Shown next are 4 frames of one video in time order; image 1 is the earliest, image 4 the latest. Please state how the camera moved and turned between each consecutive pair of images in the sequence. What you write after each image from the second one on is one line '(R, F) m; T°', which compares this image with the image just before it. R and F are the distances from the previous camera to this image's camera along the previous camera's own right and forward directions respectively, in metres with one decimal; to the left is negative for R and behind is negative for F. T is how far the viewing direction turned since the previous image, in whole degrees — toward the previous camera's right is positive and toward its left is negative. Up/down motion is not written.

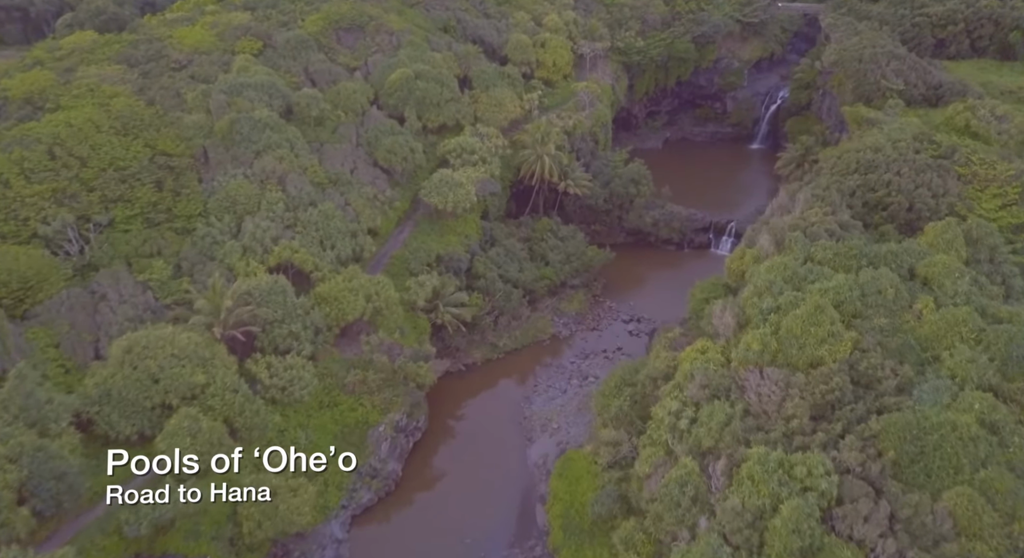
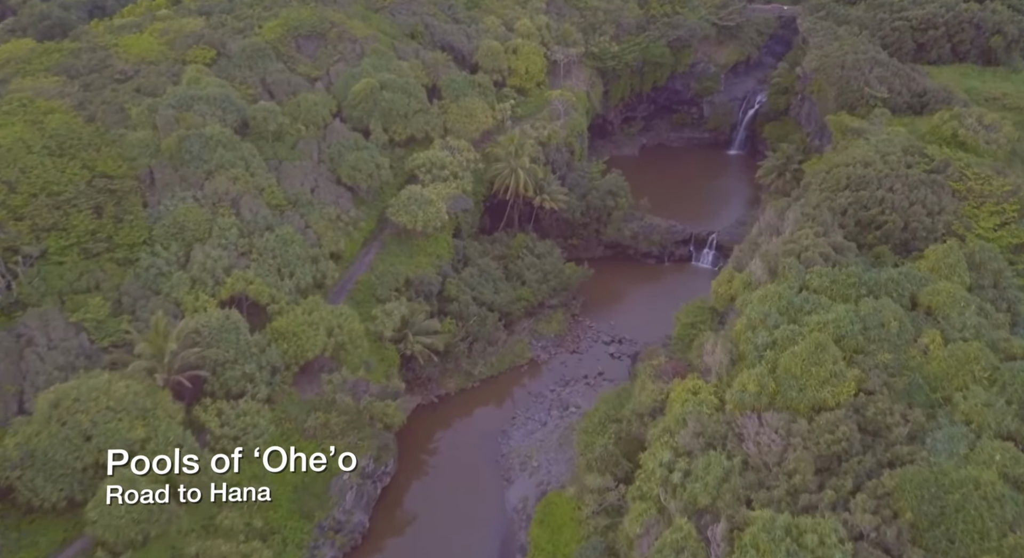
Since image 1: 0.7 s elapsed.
(0.0, +2.3) m; +2°
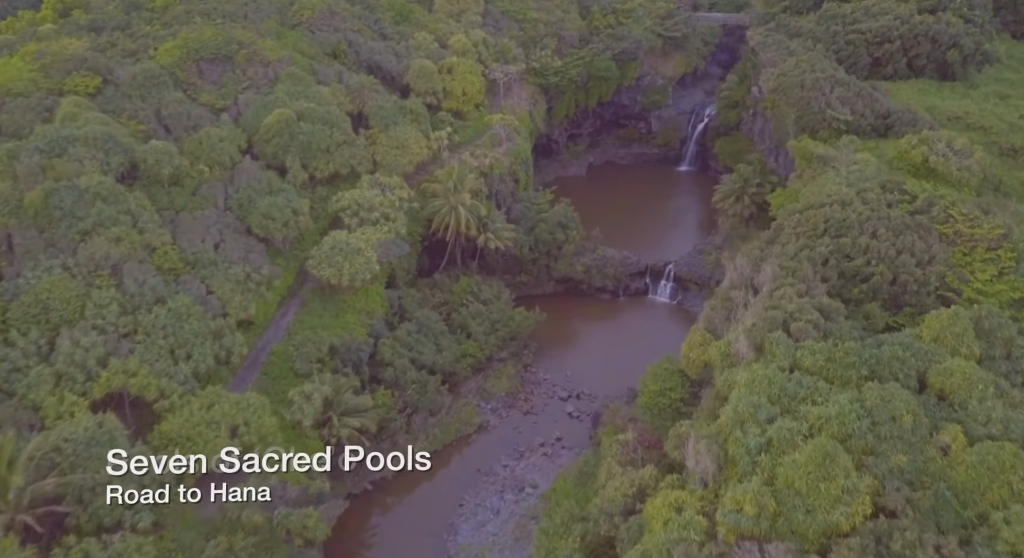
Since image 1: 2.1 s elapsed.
(0.0, +4.6) m; +4°
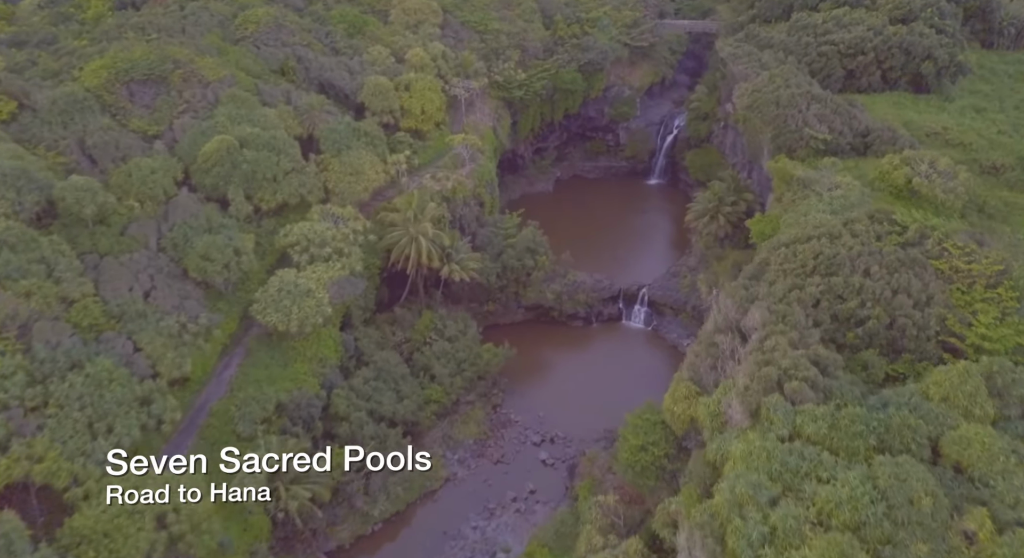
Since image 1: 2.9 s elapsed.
(-0.1, +2.7) m; +2°
